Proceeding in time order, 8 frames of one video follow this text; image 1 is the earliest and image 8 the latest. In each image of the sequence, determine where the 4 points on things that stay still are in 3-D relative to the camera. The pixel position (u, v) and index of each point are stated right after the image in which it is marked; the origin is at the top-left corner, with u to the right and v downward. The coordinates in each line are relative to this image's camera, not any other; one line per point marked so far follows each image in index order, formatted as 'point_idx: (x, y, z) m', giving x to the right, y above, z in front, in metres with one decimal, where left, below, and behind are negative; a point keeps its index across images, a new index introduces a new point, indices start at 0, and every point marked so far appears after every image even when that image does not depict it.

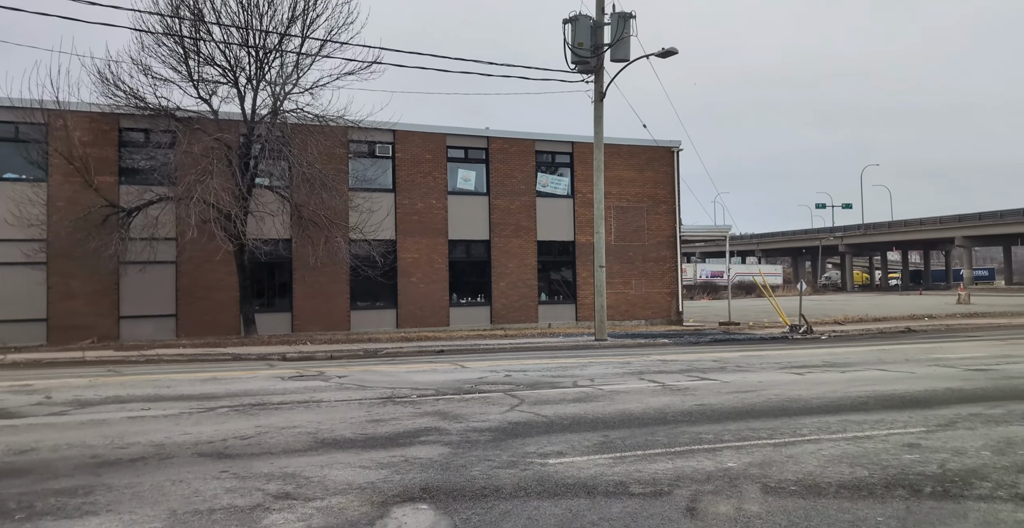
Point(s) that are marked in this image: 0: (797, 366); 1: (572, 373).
0: (+4.0, -1.4, +12.4) m
1: (+0.7, -1.4, +11.1) m
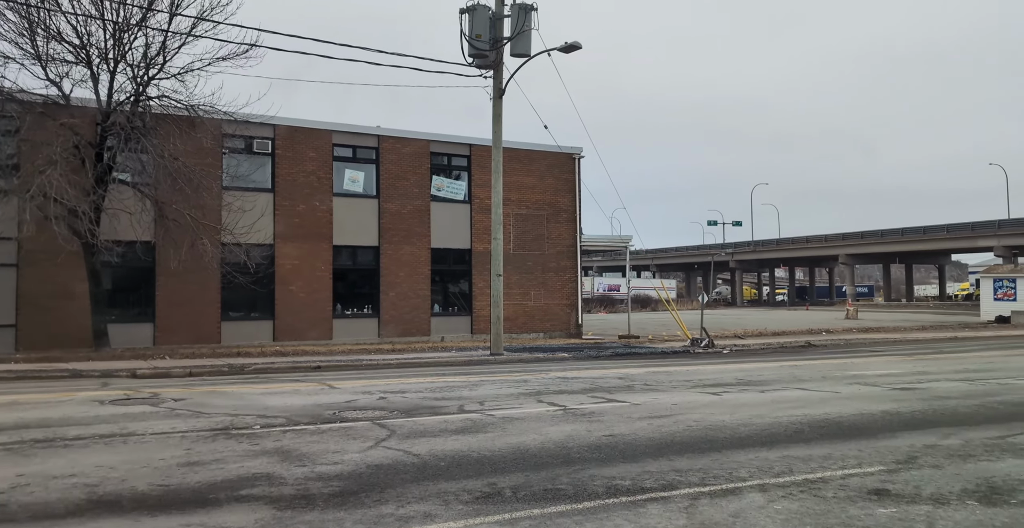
0: (+2.5, -1.5, +11.2) m
1: (-0.6, -1.4, +9.5) m
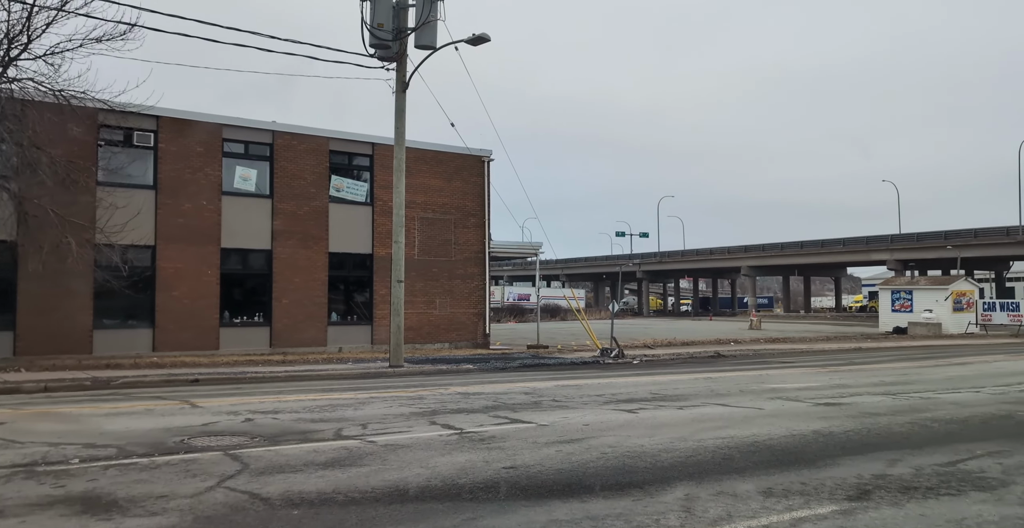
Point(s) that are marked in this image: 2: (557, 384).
0: (+1.3, -1.6, +10.2) m
1: (-1.6, -1.4, +8.2) m
2: (+0.6, -1.7, +12.7) m
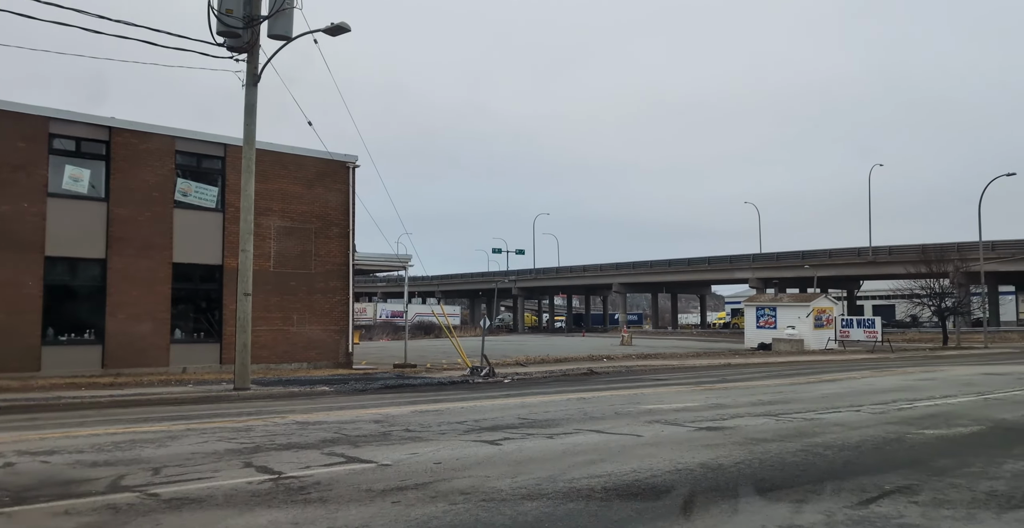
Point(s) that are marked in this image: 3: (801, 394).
0: (-0.2, -1.6, +9.0) m
1: (-2.8, -1.4, +6.6) m
2: (-1.2, -1.8, +11.3) m
3: (+4.6, -2.1, +14.1) m
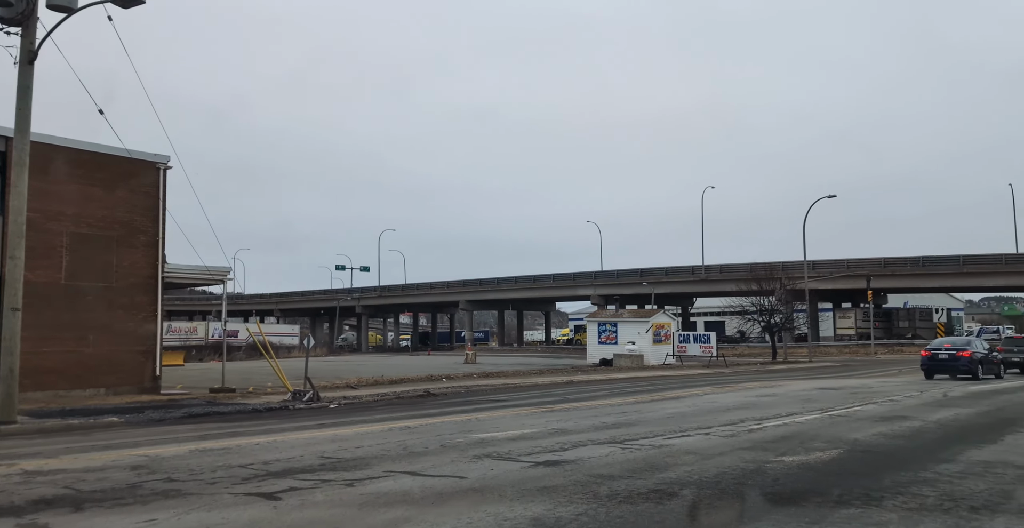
0: (-1.9, -1.7, +7.2) m
1: (-4.1, -1.4, +4.5) m
2: (-3.3, -1.9, +9.4) m
3: (+2.0, -2.2, +13.1) m
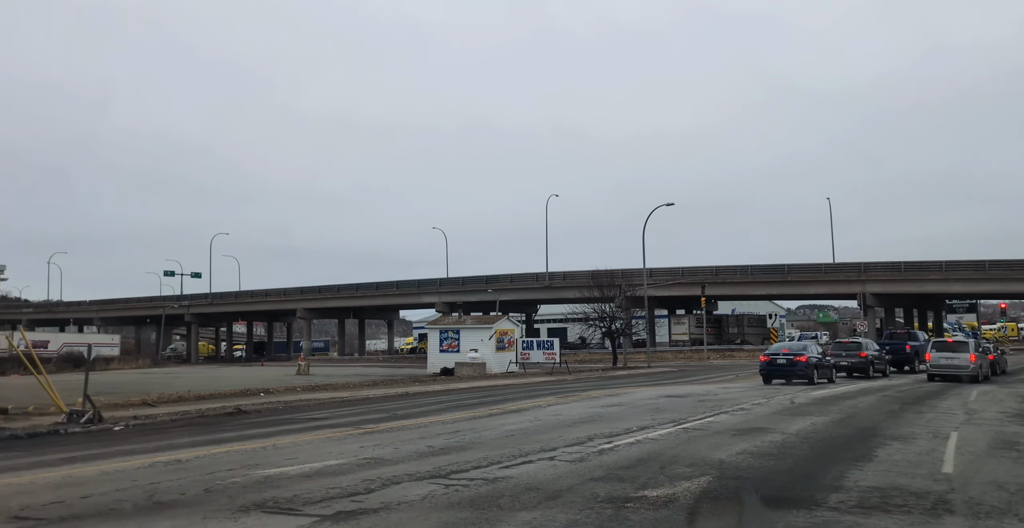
0: (-3.2, -1.5, +4.8) m
1: (-4.8, -1.2, +1.7) m
2: (-4.9, -1.8, +6.7) m
3: (-0.4, -2.2, +11.2) m
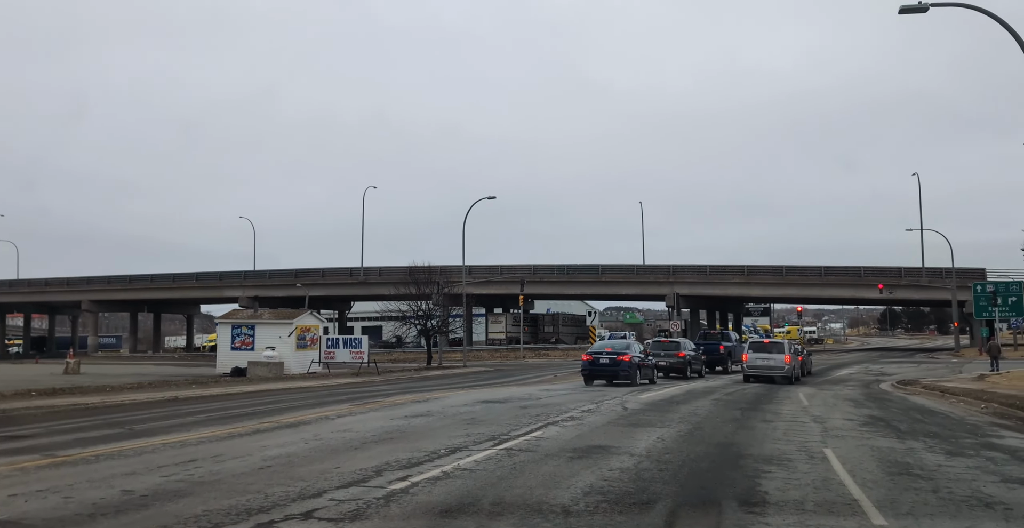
0: (-4.0, -1.1, +1.0) m
1: (-5.0, -0.8, -2.3) m
2: (-6.1, -1.3, +2.5) m
3: (-2.6, -1.8, +7.9) m
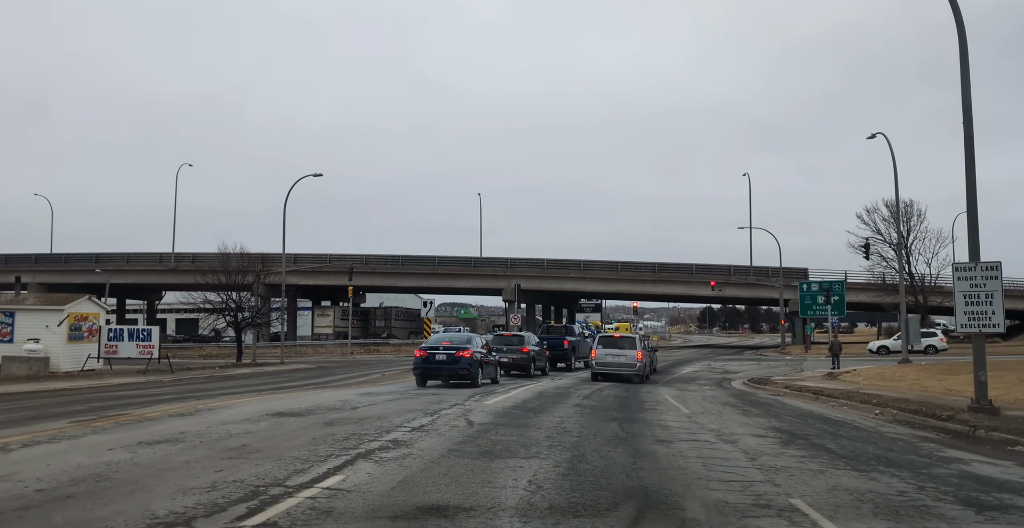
0: (-3.7, -0.6, -3.9) m
1: (-4.0, -0.3, -7.3) m
2: (-6.0, -0.8, -2.8) m
3: (-3.6, -1.3, +3.2) m
